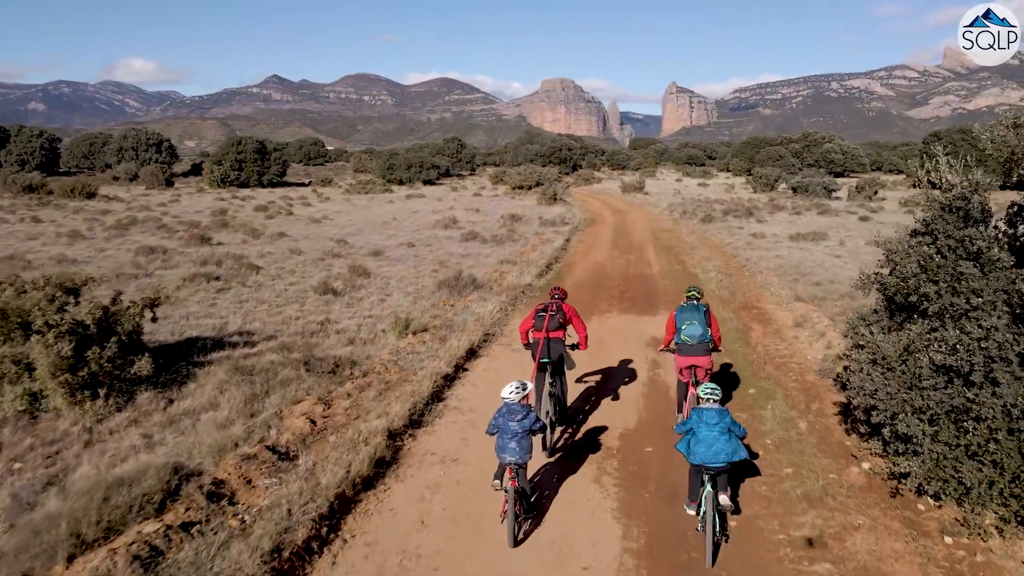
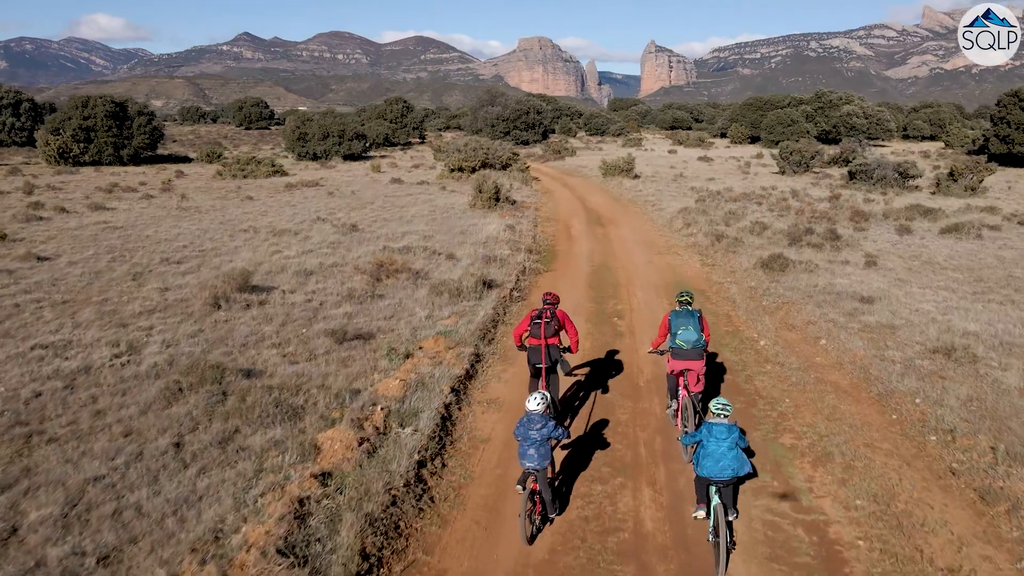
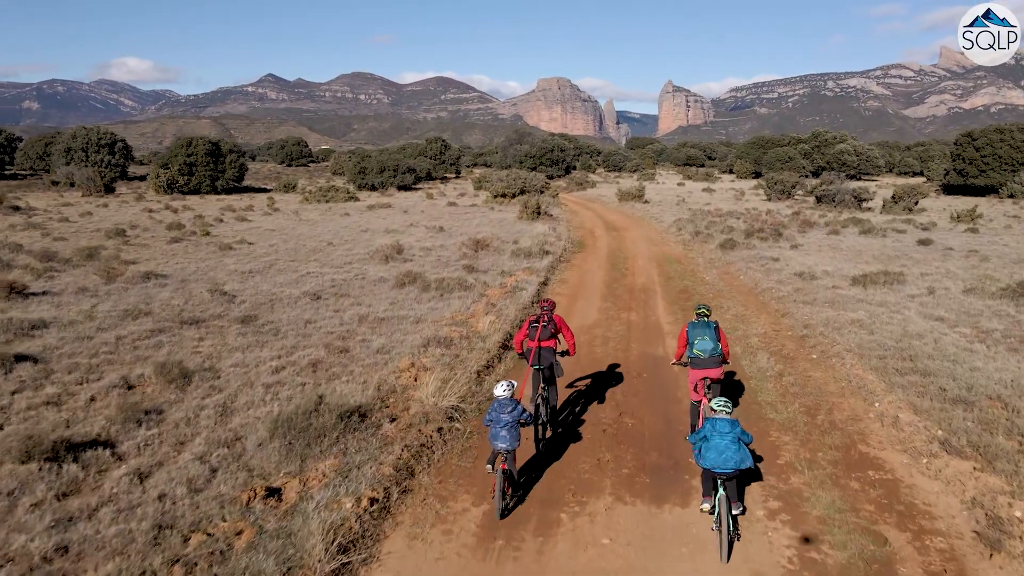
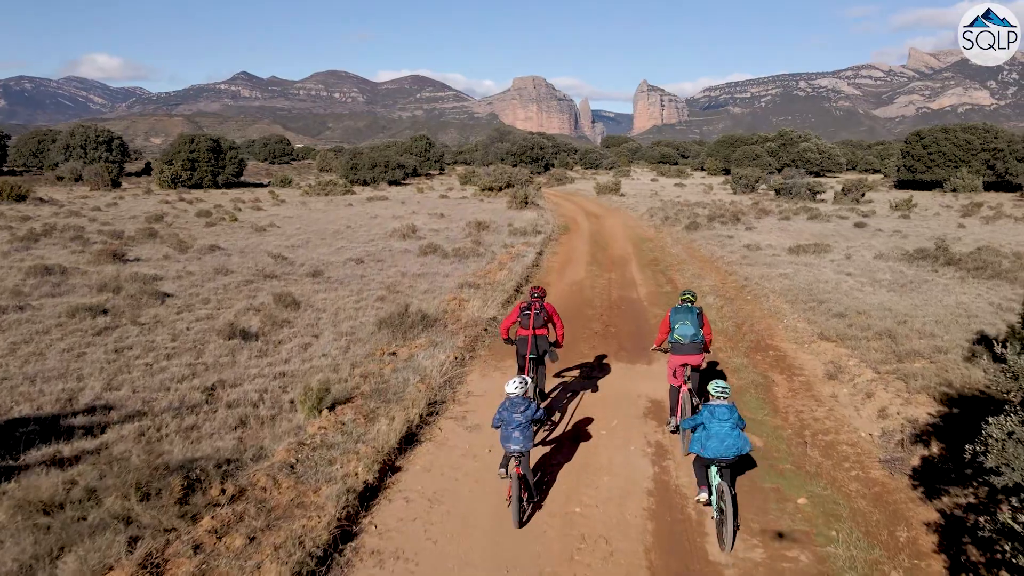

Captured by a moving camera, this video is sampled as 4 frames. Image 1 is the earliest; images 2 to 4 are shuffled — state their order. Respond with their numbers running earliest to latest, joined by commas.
4, 3, 2
